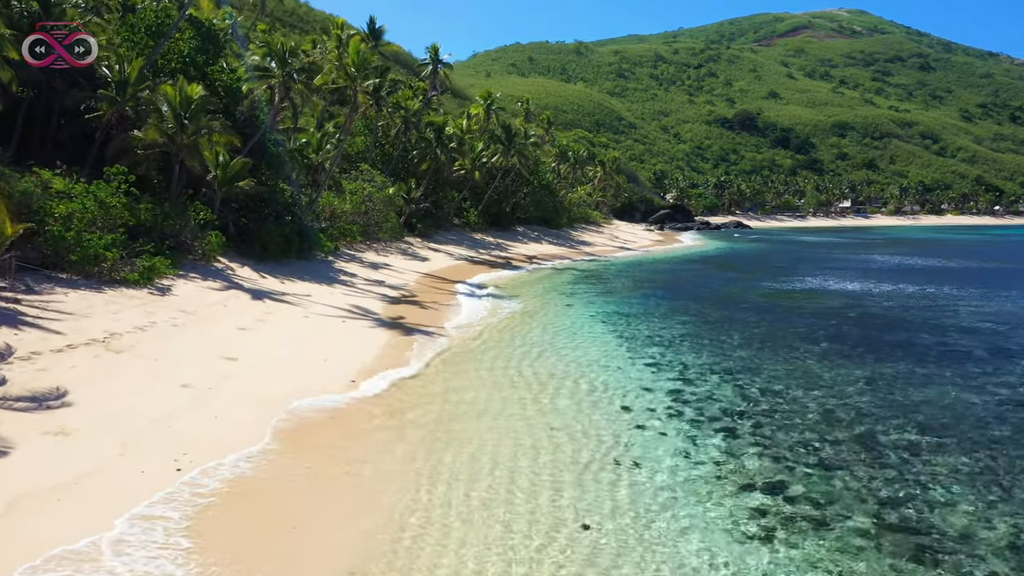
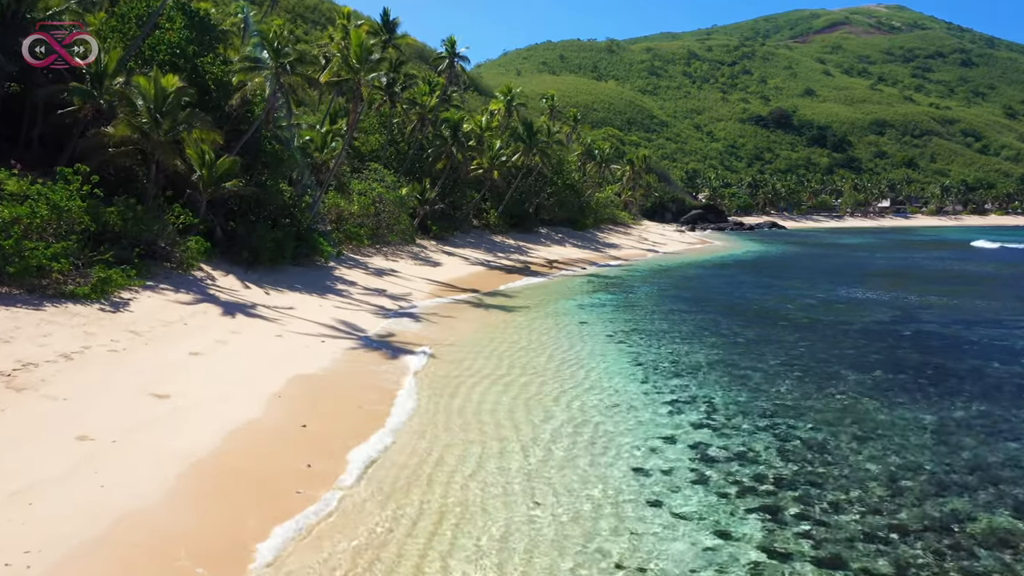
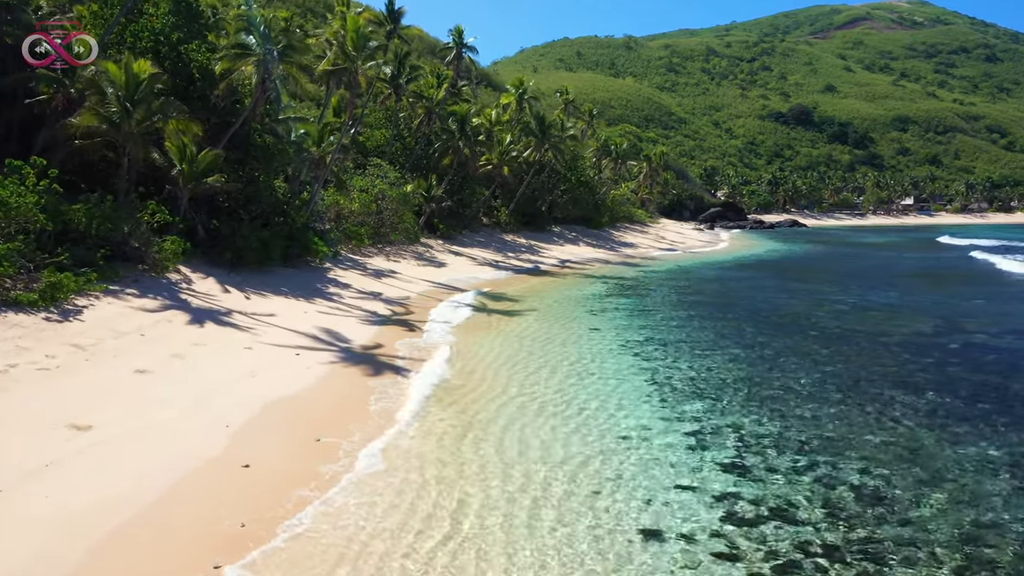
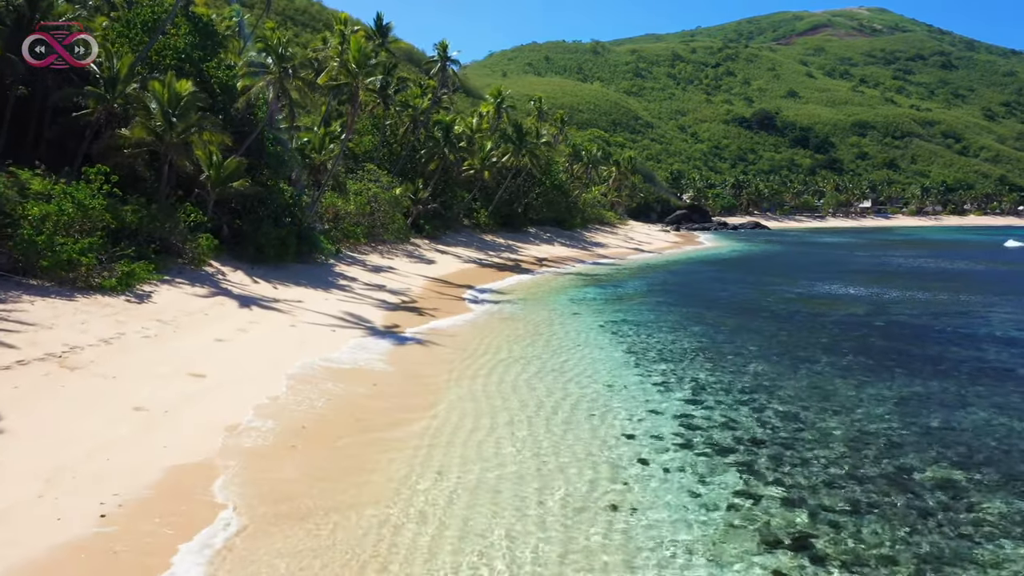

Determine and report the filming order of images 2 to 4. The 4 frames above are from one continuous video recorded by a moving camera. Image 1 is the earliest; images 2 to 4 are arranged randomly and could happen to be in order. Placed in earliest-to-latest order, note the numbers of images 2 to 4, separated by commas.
4, 2, 3
